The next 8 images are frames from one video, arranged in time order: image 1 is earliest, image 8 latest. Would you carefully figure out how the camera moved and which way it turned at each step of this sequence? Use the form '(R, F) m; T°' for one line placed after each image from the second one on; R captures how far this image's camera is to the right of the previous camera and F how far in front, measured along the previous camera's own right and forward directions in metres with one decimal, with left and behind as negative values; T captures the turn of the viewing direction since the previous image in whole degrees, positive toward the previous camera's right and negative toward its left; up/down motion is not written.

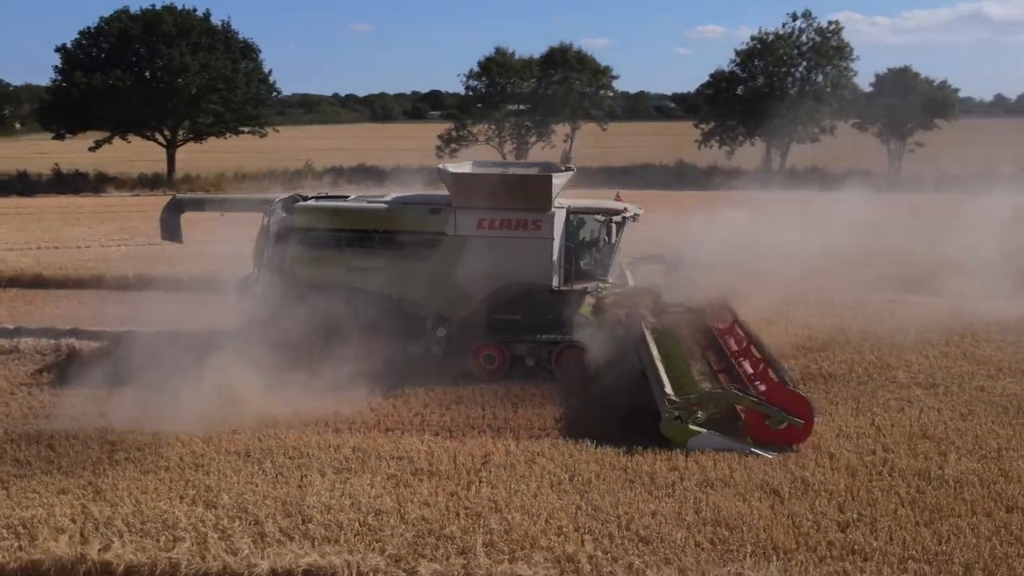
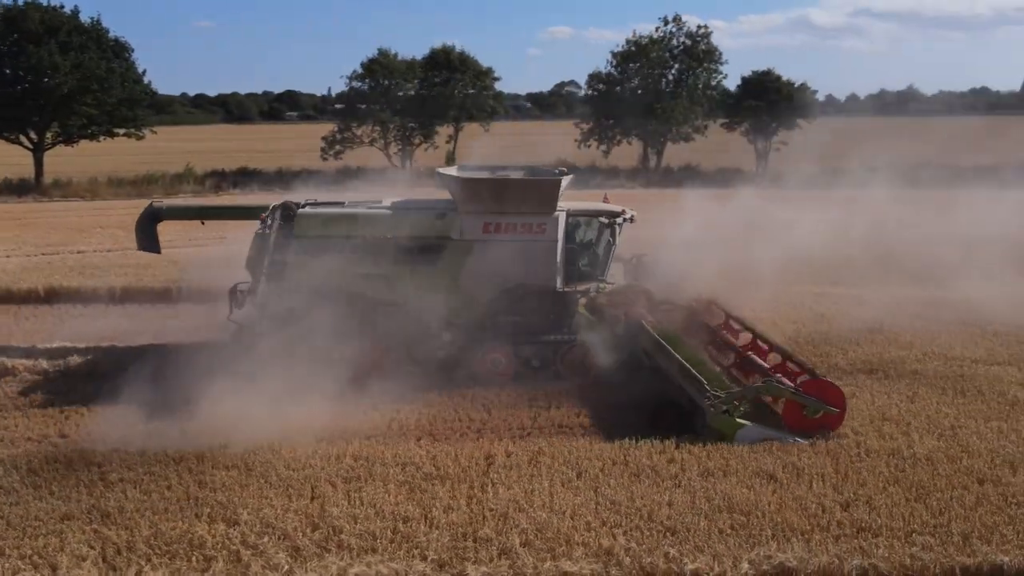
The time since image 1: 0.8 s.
(-0.9, 0.0) m; +8°
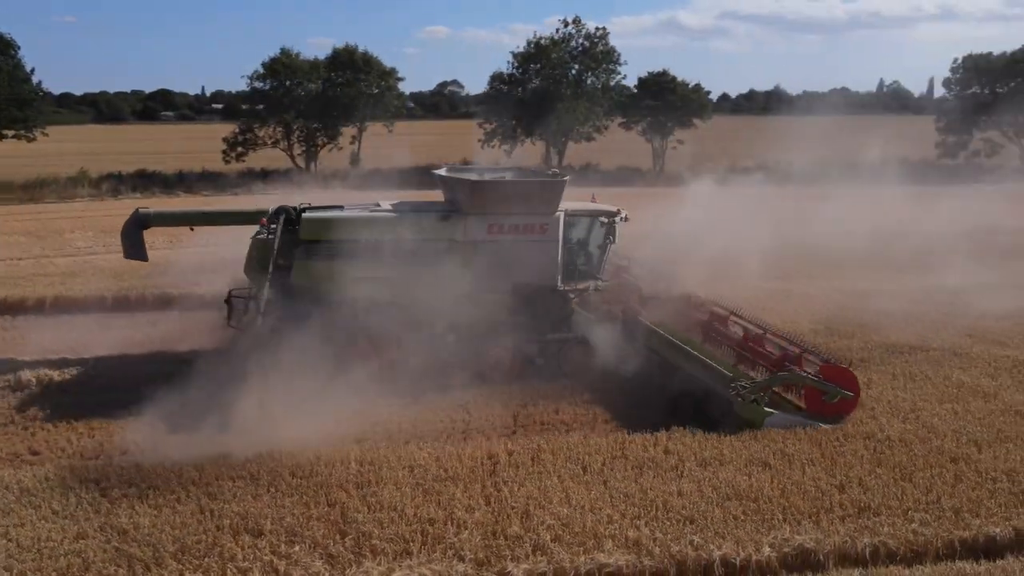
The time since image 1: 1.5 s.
(-0.7, 0.0) m; +7°
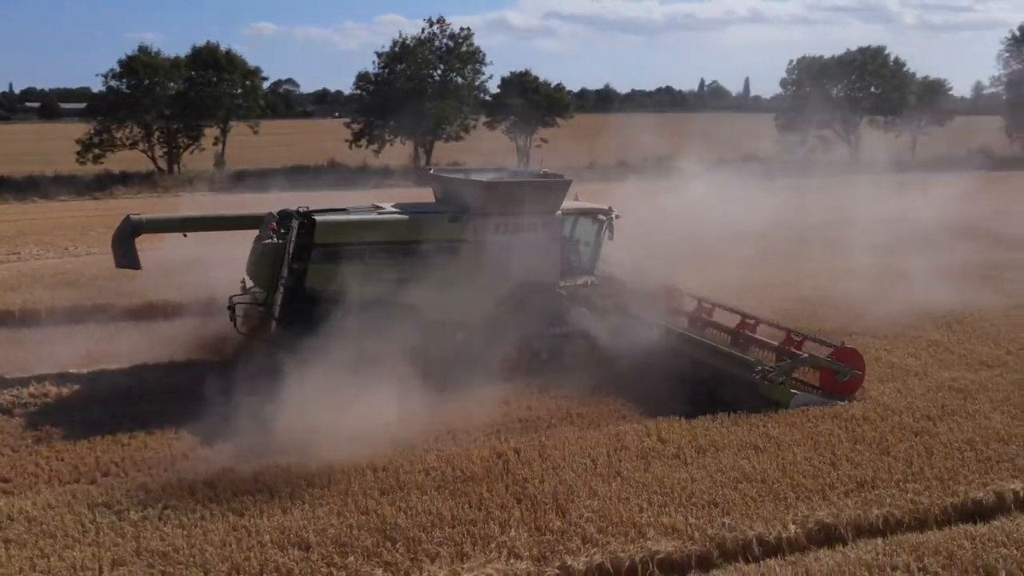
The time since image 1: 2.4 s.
(-1.0, 0.0) m; +9°
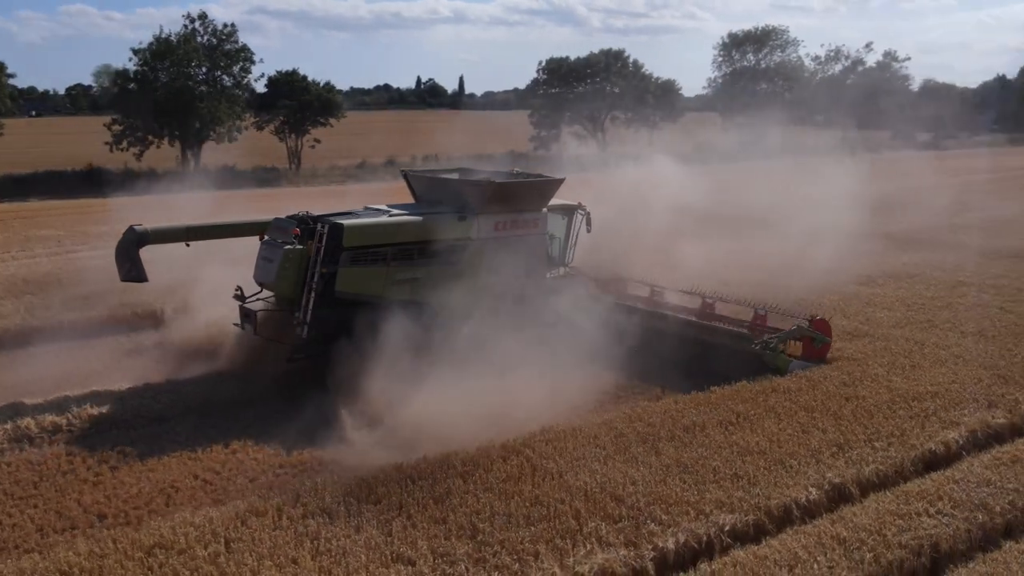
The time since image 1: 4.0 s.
(-1.8, +0.1) m; +16°
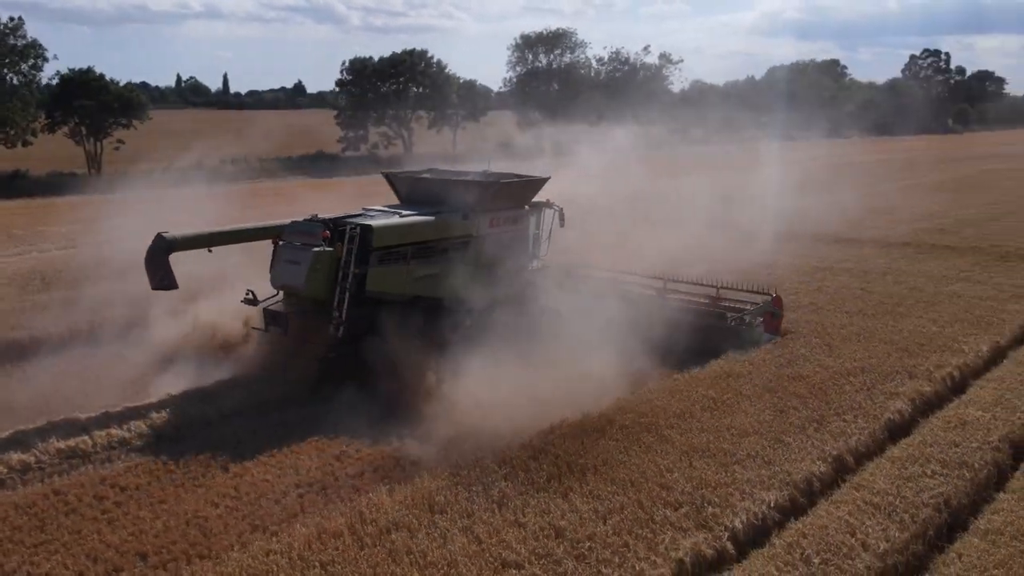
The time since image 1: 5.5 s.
(-1.6, +0.1) m; +13°
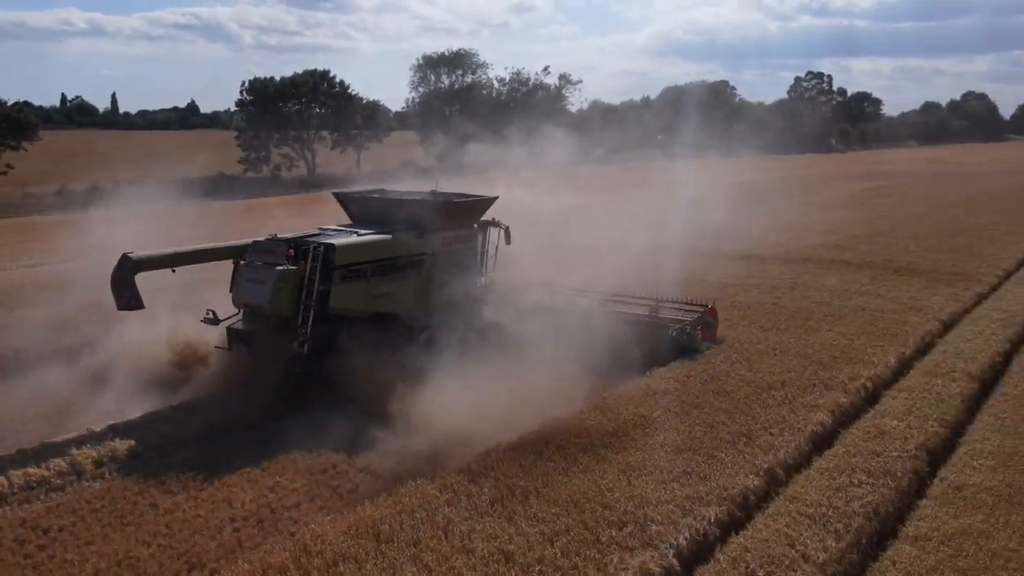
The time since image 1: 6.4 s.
(-0.2, 0.0) m; +6°
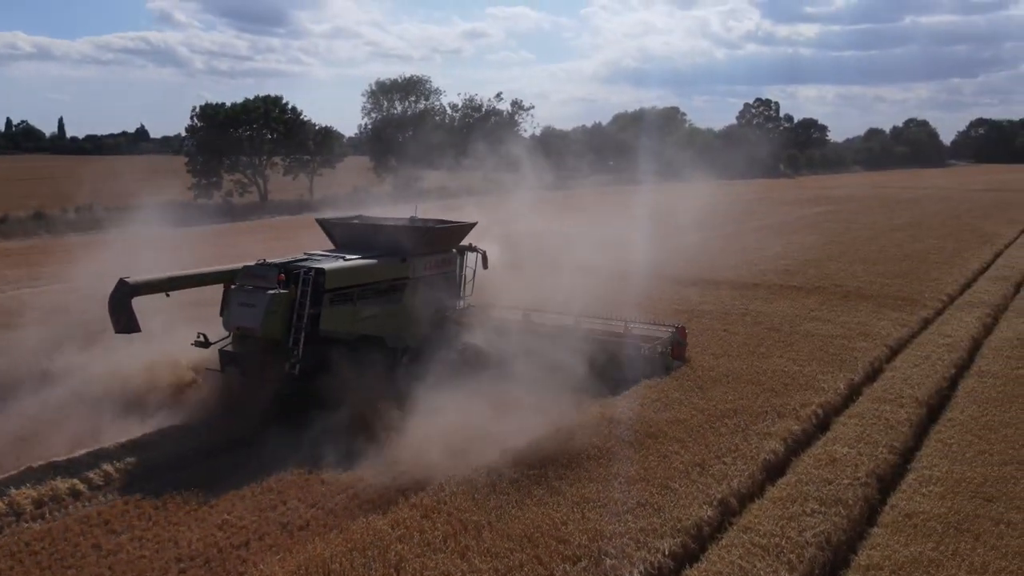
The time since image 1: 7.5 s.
(0.0, 0.0) m; +3°
